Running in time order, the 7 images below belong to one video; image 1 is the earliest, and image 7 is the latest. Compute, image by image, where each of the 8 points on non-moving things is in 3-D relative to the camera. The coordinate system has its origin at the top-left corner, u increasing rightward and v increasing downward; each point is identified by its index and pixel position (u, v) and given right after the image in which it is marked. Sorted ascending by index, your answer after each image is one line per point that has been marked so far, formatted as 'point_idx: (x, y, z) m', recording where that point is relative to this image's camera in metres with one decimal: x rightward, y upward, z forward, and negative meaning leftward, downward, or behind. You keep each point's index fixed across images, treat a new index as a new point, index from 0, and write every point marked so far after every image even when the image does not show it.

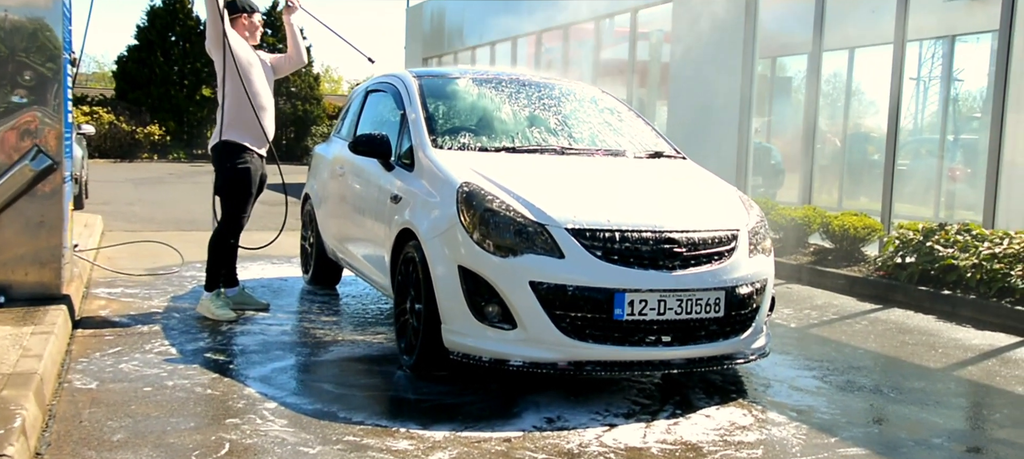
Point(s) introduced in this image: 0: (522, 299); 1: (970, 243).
0: (0.0, -0.3, +4.0) m
1: (+3.3, -0.1, +6.5) m
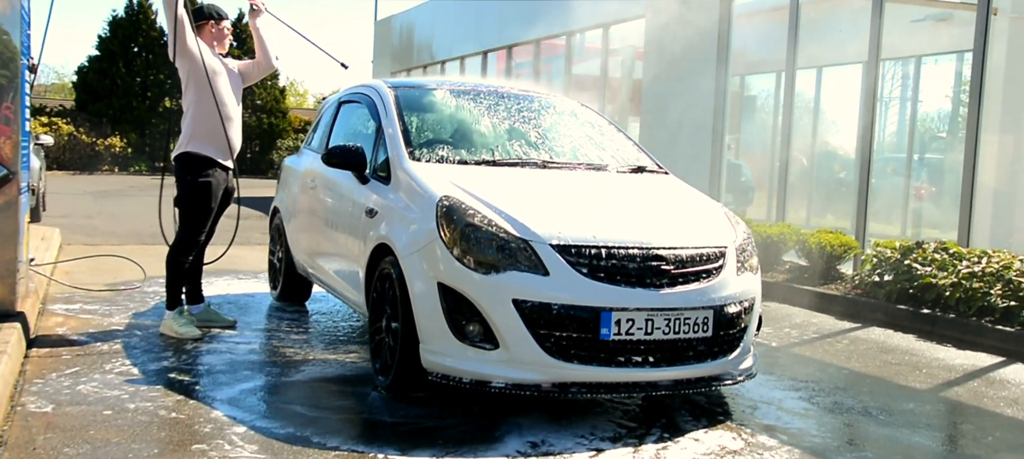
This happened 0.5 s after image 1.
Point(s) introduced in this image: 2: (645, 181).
0: (0.0, -0.4, +3.8) m
1: (+3.2, -0.2, +6.5) m
2: (+0.7, +0.3, +4.8) m
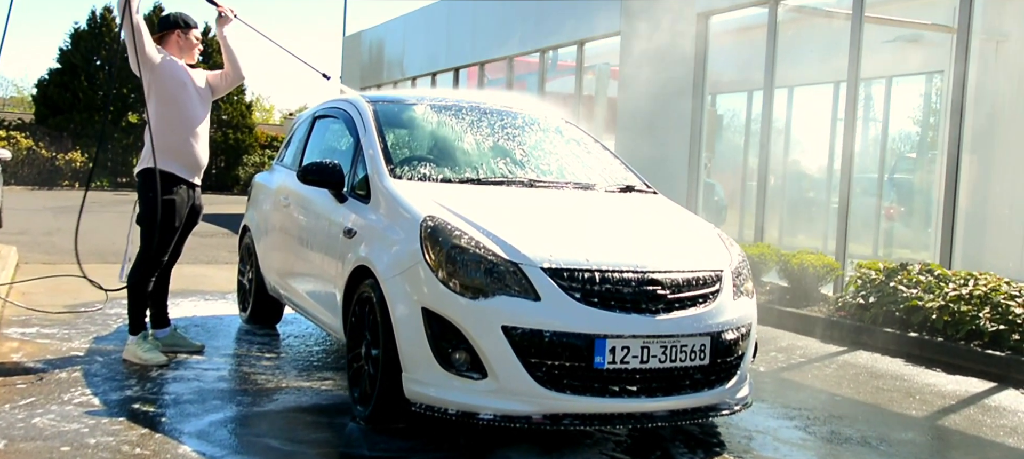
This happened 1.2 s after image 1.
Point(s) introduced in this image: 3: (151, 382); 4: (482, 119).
0: (-0.1, -0.5, +3.6) m
1: (+3.0, -0.4, +6.4) m
2: (+0.6, +0.1, +4.6) m
3: (-1.9, -0.8, +4.6) m
4: (-0.2, +0.6, +5.2) m
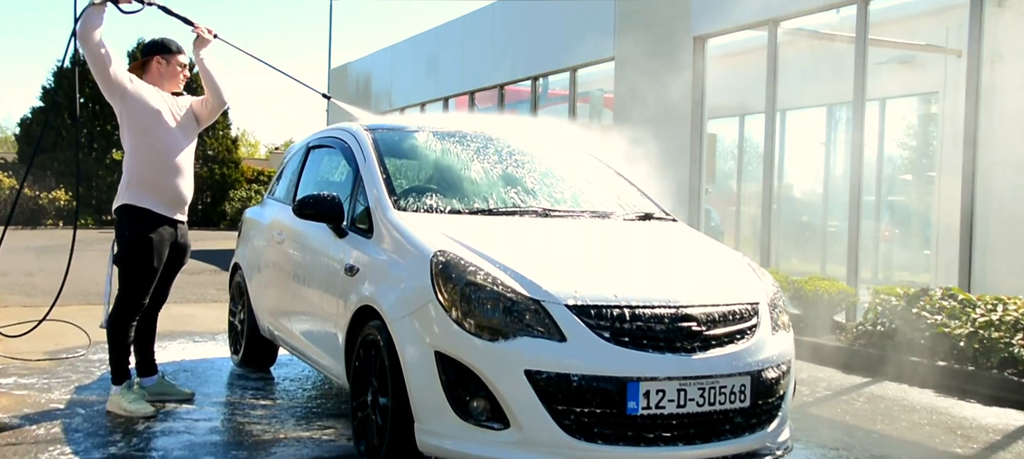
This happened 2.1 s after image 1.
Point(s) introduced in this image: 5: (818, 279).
0: (0.0, -0.6, +3.3) m
1: (+3.1, -0.6, +6.1) m
2: (+0.7, 0.0, +4.3) m
3: (-1.8, -1.0, +4.3) m
4: (-0.1, +0.5, +4.9) m
5: (+2.7, -0.4, +7.8) m
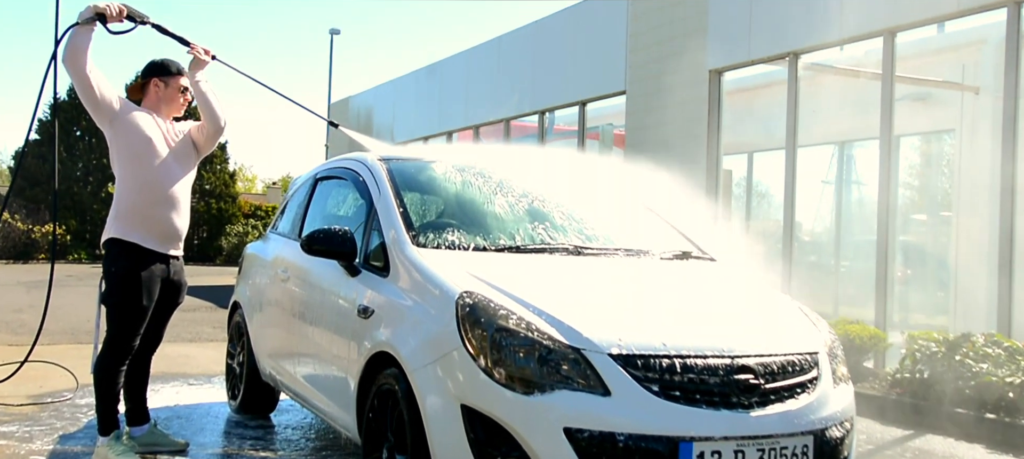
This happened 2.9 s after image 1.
0: (+0.1, -0.7, +2.9) m
1: (+3.2, -0.8, +5.8) m
2: (+0.8, -0.2, +4.0) m
3: (-1.7, -1.1, +3.9) m
4: (0.0, +0.3, +4.5) m
5: (+2.8, -0.8, +7.4) m
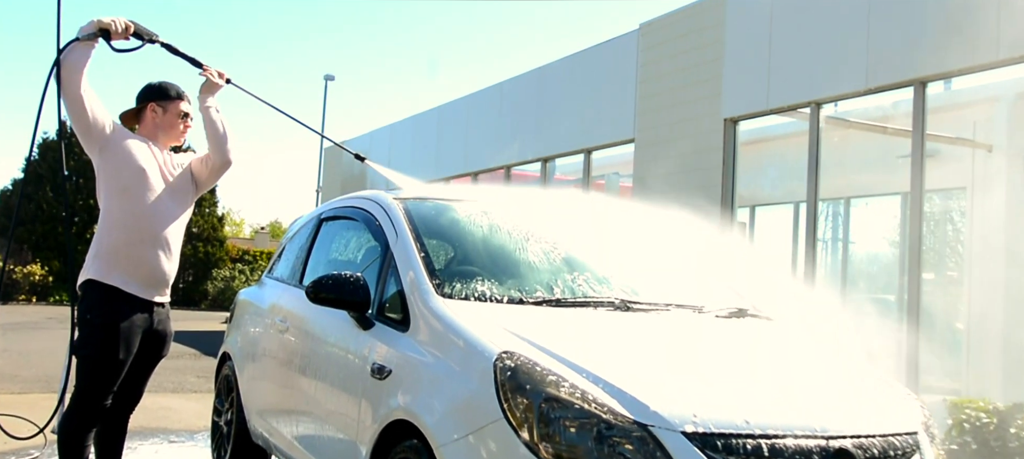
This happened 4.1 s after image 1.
0: (+0.3, -0.9, +2.4) m
1: (+3.3, -1.2, +5.3) m
2: (+1.0, -0.4, +3.5) m
3: (-1.6, -1.3, +3.3) m
4: (+0.1, 0.0, +4.1) m
5: (+2.9, -1.2, +6.9) m
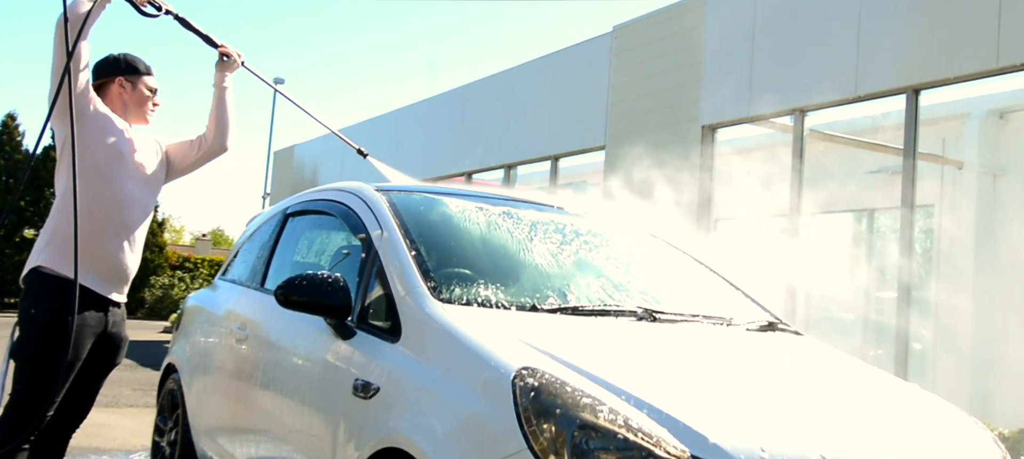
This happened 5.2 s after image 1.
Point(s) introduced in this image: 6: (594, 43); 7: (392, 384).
0: (+0.4, -0.8, +1.9) m
1: (+3.2, -1.3, +5.0) m
2: (+1.0, -0.4, +3.0) m
3: (-1.5, -1.2, +2.7) m
4: (+0.1, 0.0, +3.6) m
5: (+2.6, -1.3, +6.6) m
6: (+1.0, +2.4, +11.5) m
7: (-0.4, -0.5, +2.7) m
